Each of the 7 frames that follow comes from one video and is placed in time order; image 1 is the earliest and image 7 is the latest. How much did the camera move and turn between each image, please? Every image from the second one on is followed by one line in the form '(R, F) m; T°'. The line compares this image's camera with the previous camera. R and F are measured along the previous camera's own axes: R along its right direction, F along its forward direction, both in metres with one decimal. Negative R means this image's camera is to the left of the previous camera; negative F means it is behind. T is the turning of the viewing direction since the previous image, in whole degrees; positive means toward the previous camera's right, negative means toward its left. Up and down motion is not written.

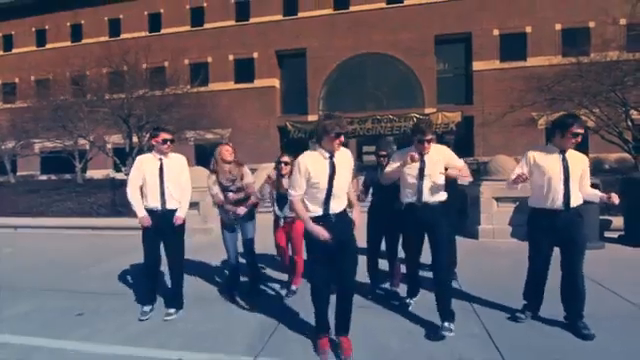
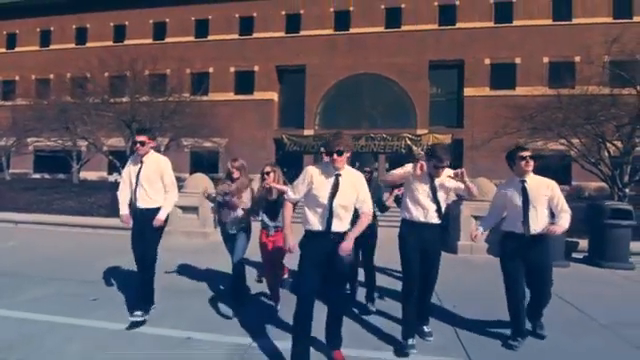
(-0.1, -0.7) m; +1°
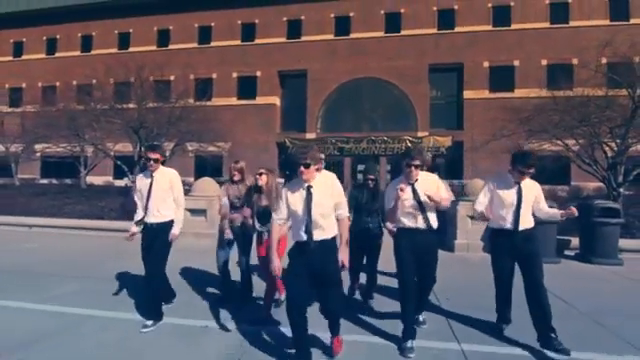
(0.0, -0.4) m; 0°
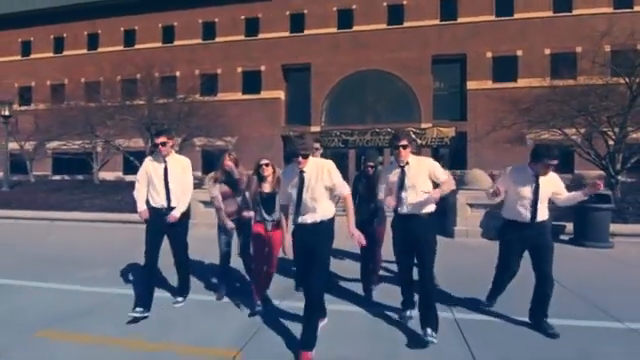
(0.0, -0.6) m; -1°
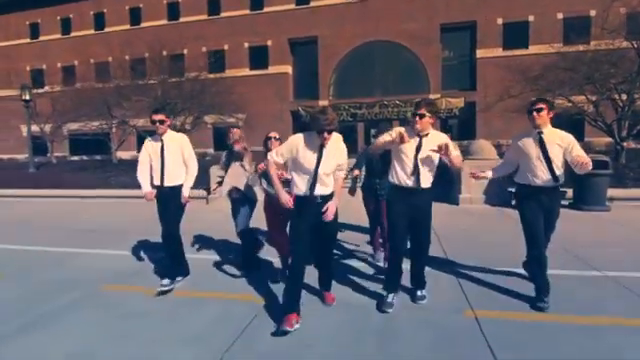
(-0.1, -0.6) m; -2°
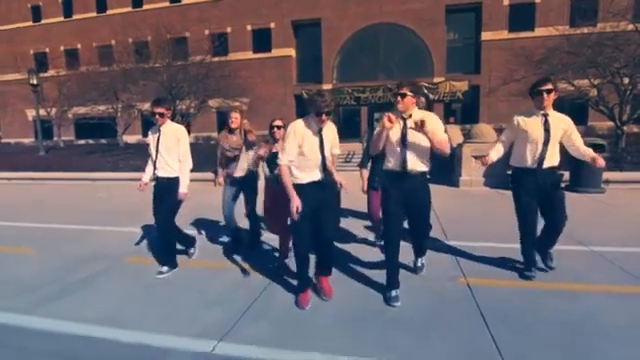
(-0.1, -0.4) m; 0°
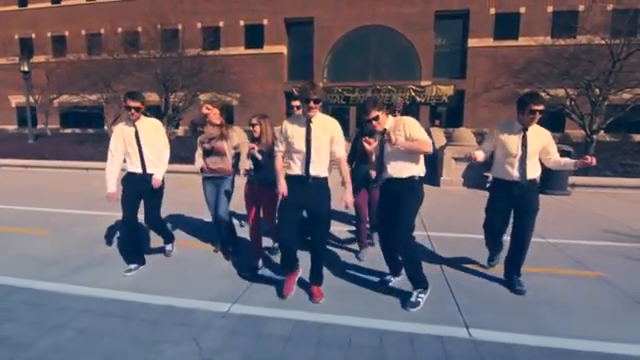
(-0.2, -0.7) m; +2°
